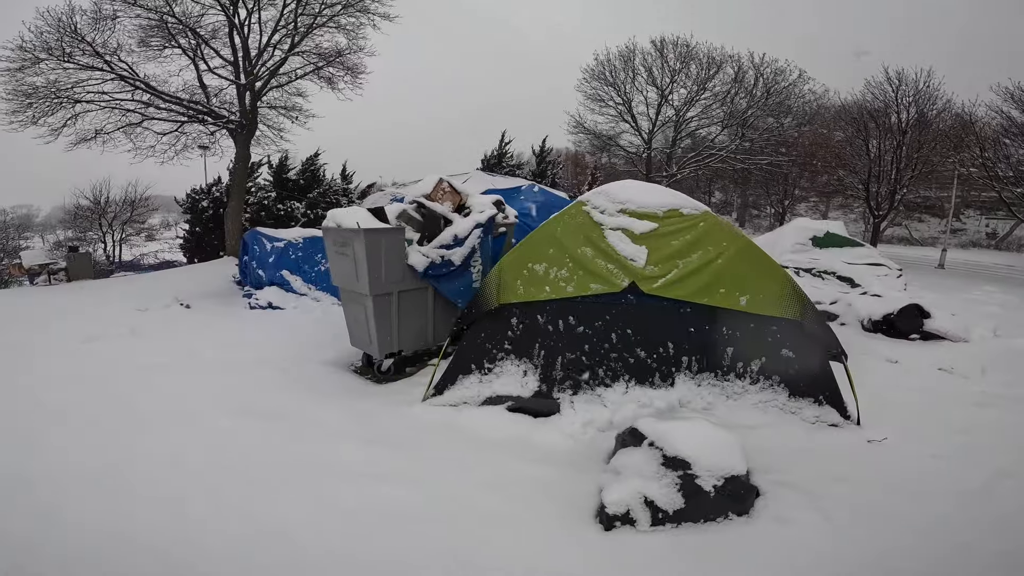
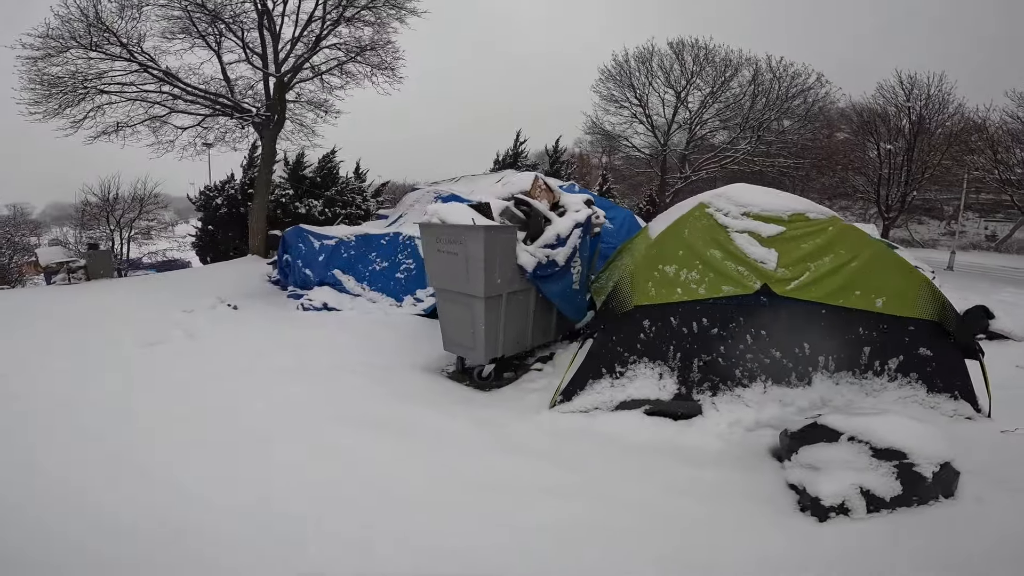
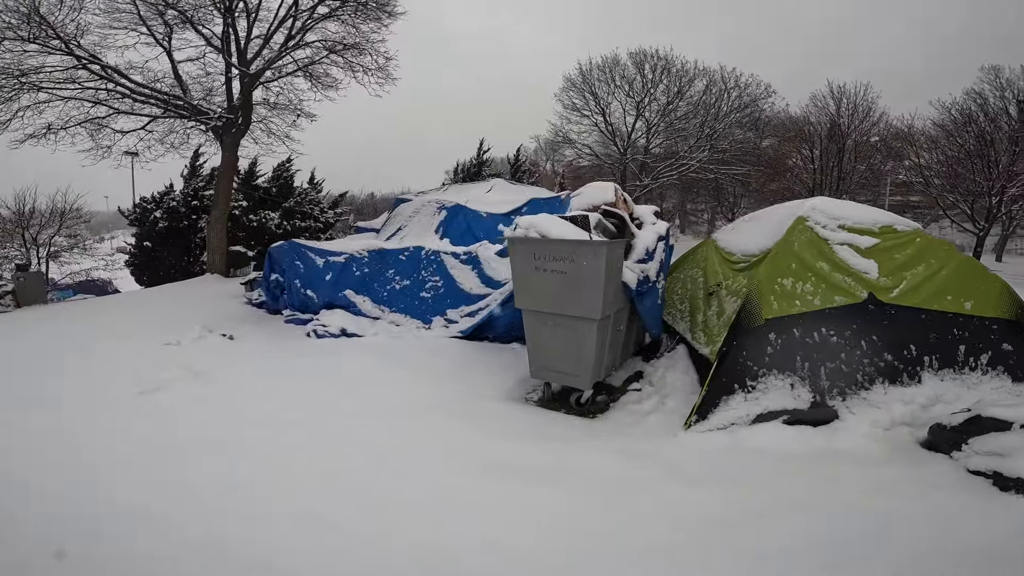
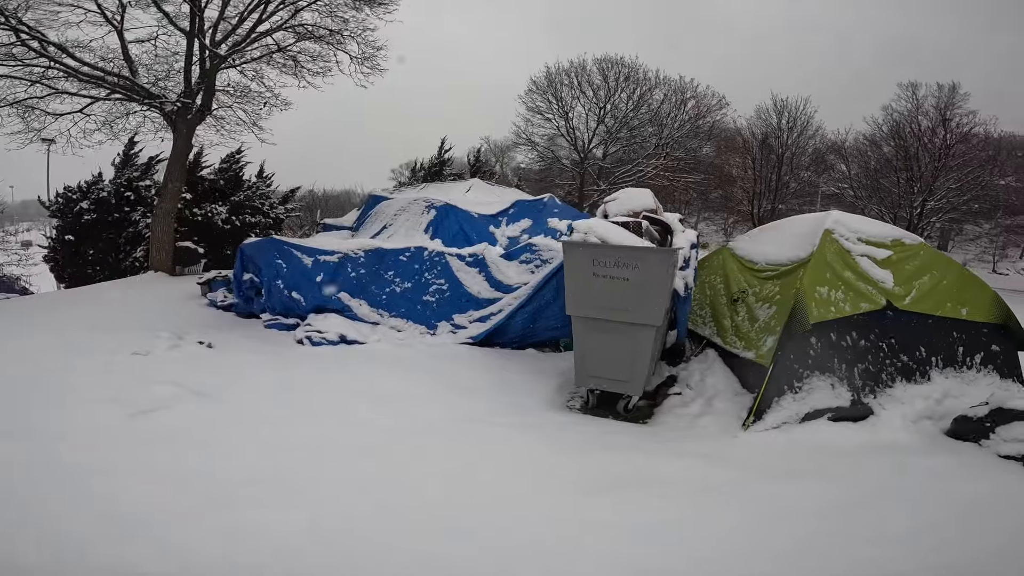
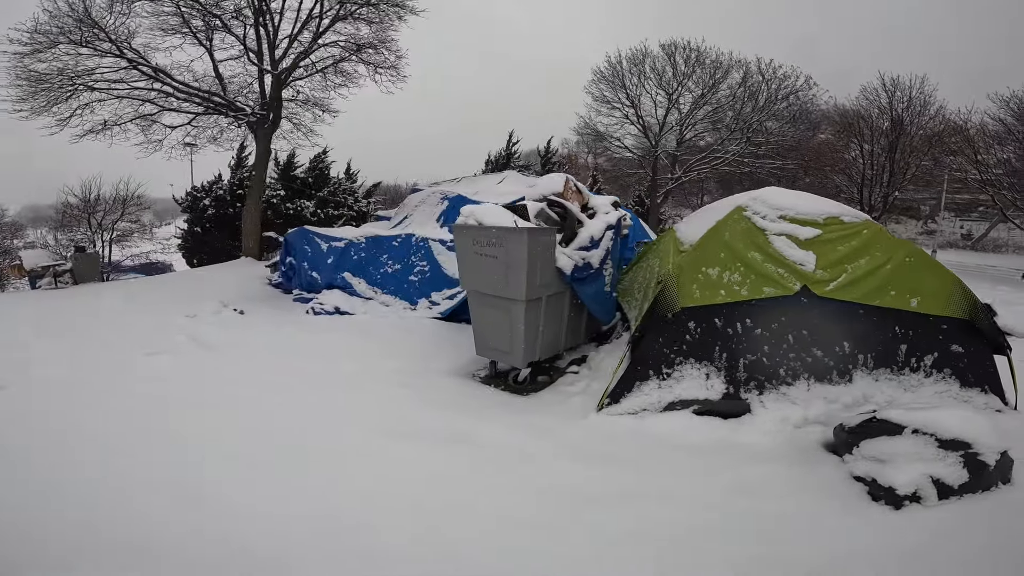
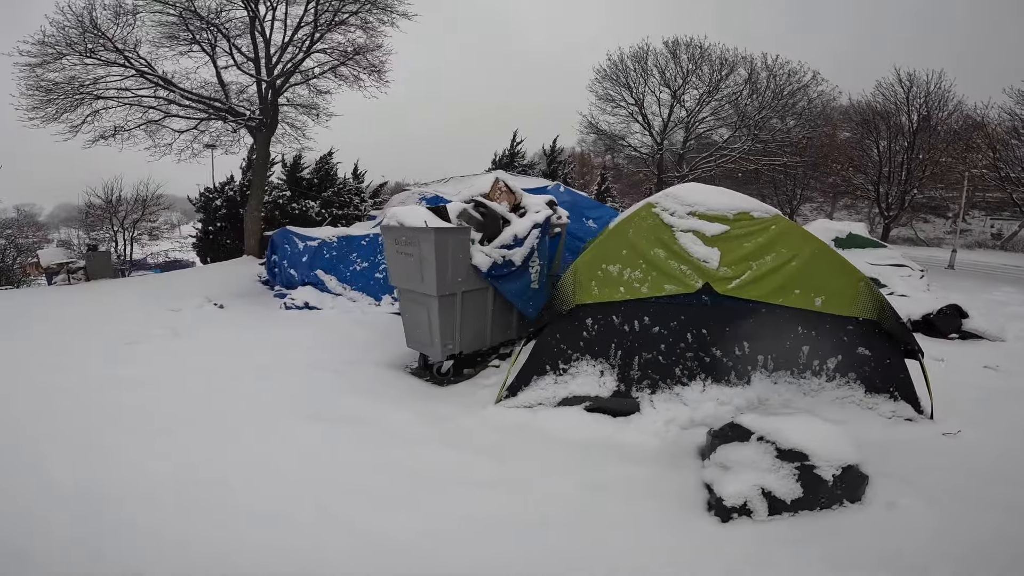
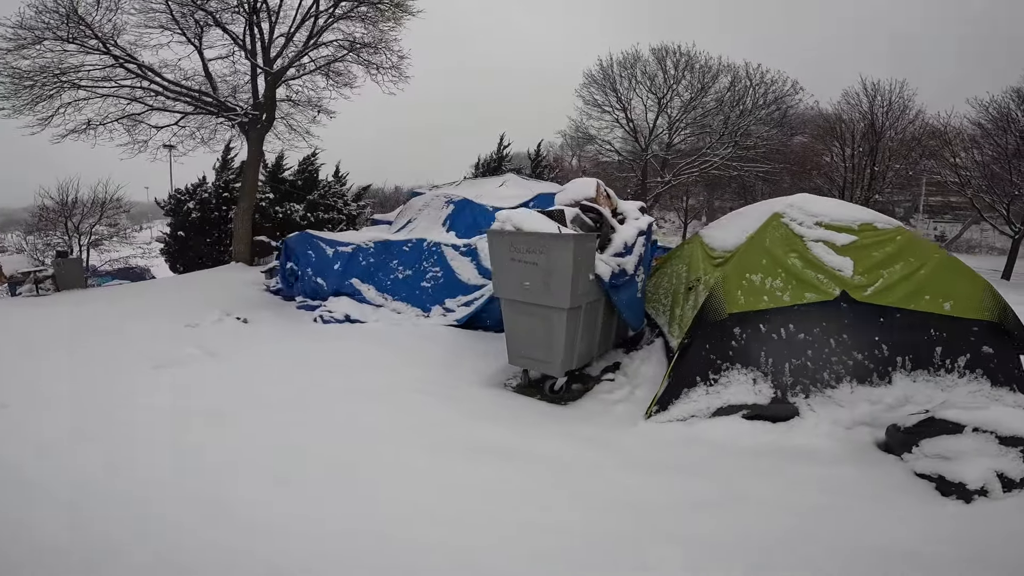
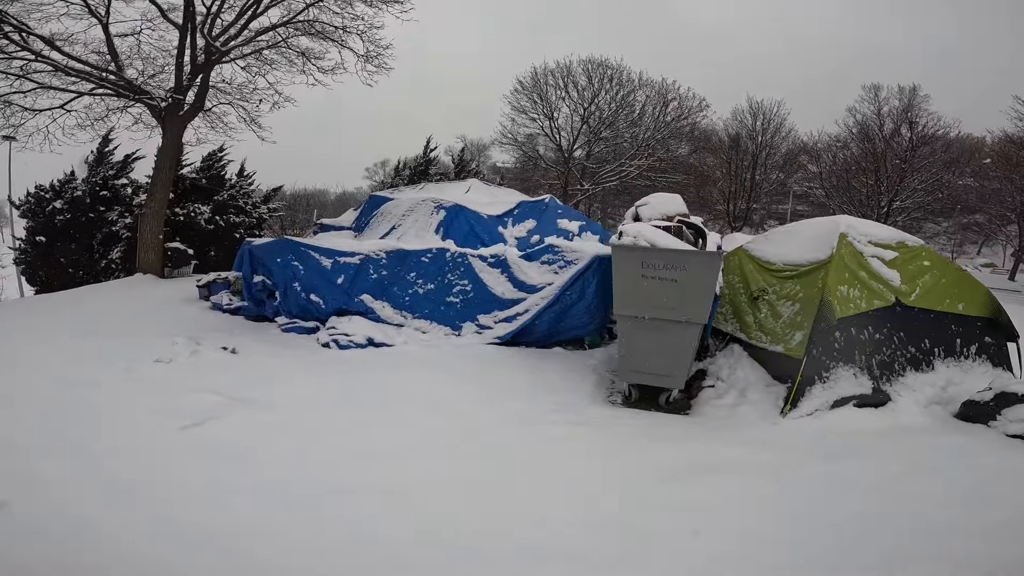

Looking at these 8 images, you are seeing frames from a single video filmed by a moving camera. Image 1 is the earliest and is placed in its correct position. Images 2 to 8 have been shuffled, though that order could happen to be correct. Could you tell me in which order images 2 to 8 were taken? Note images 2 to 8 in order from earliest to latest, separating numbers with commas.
6, 2, 5, 7, 3, 4, 8
